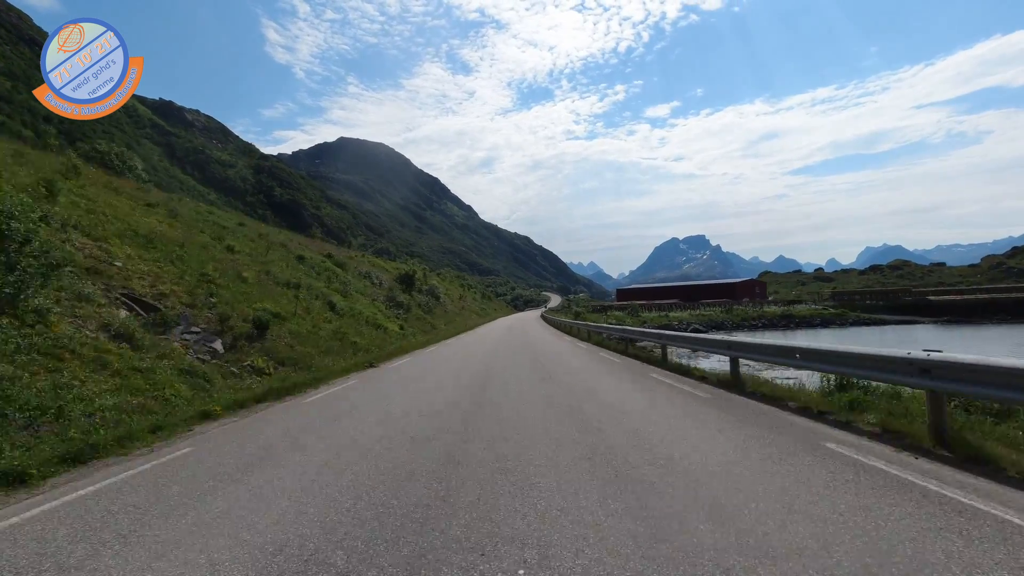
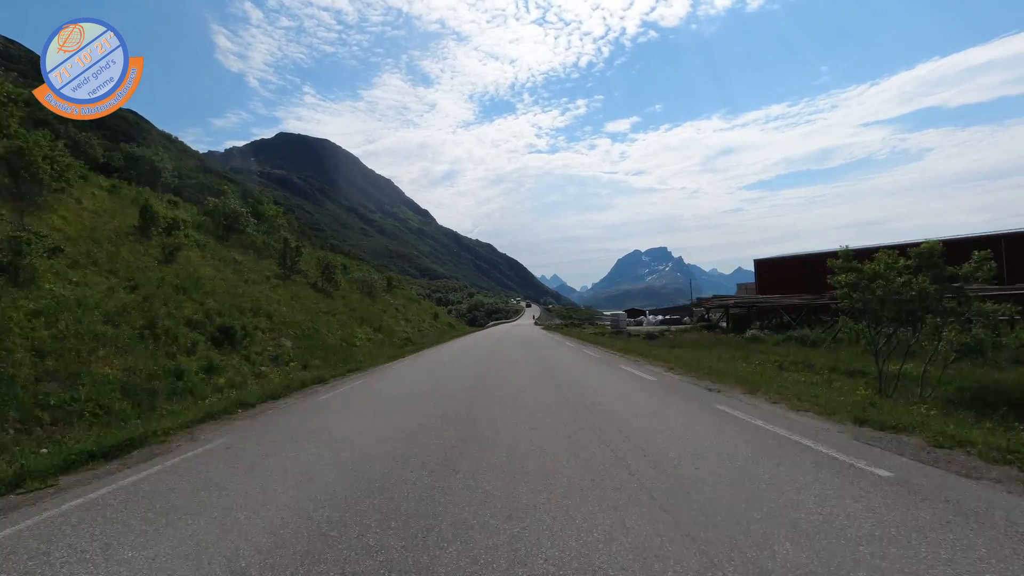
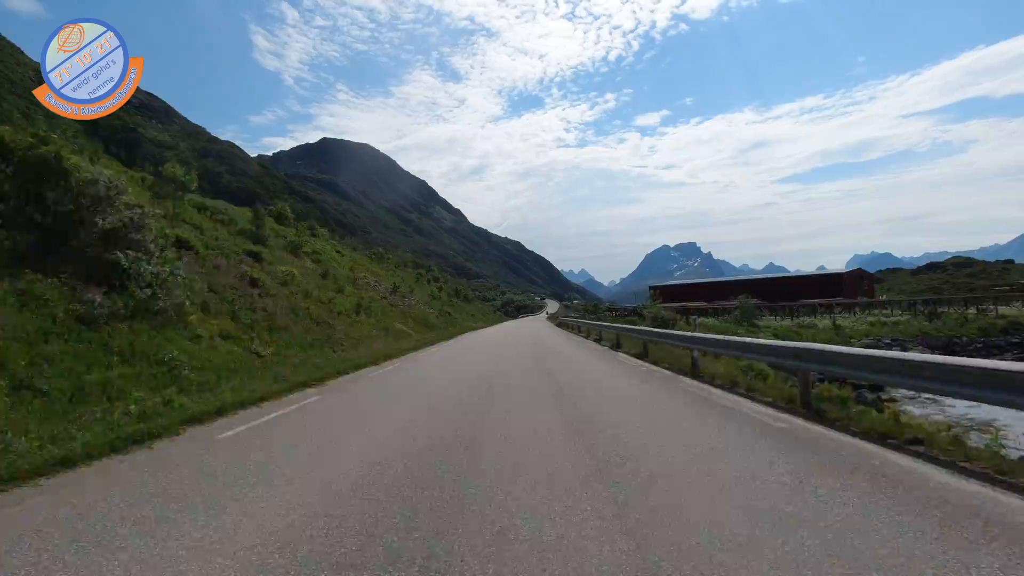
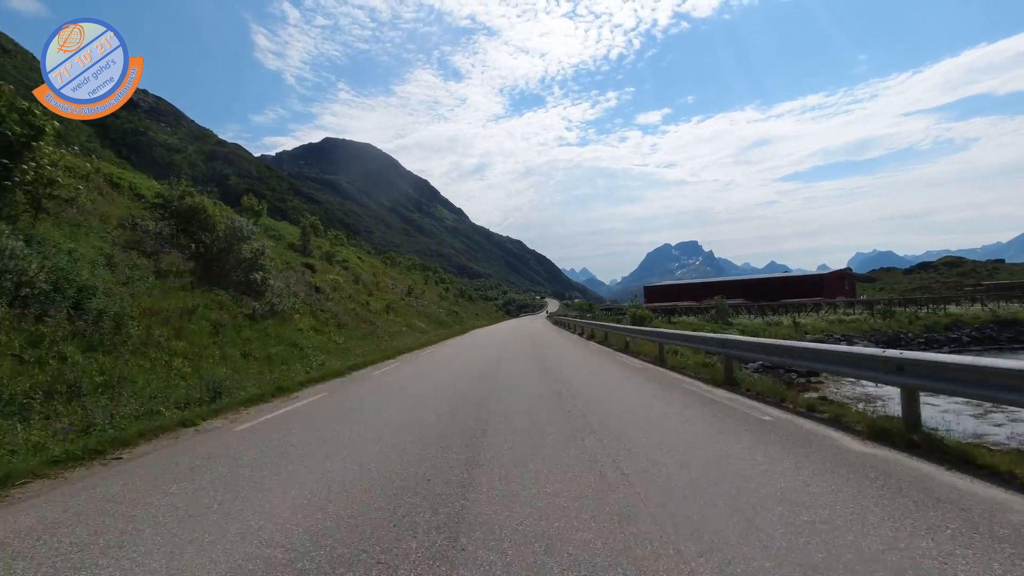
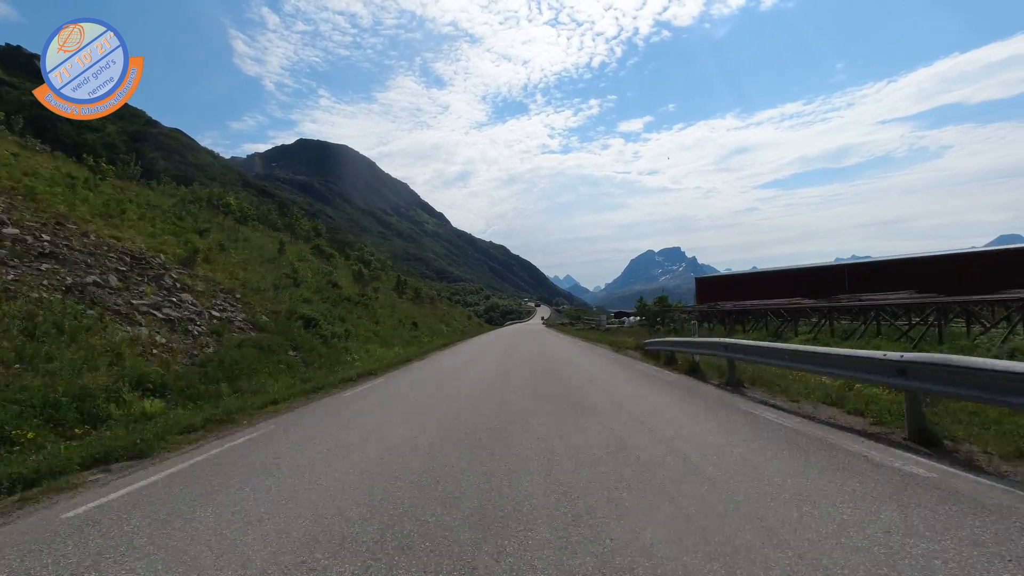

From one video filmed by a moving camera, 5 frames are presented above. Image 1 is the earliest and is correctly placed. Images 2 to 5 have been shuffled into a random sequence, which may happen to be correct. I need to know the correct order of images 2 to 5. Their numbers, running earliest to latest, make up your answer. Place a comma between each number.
4, 3, 5, 2
